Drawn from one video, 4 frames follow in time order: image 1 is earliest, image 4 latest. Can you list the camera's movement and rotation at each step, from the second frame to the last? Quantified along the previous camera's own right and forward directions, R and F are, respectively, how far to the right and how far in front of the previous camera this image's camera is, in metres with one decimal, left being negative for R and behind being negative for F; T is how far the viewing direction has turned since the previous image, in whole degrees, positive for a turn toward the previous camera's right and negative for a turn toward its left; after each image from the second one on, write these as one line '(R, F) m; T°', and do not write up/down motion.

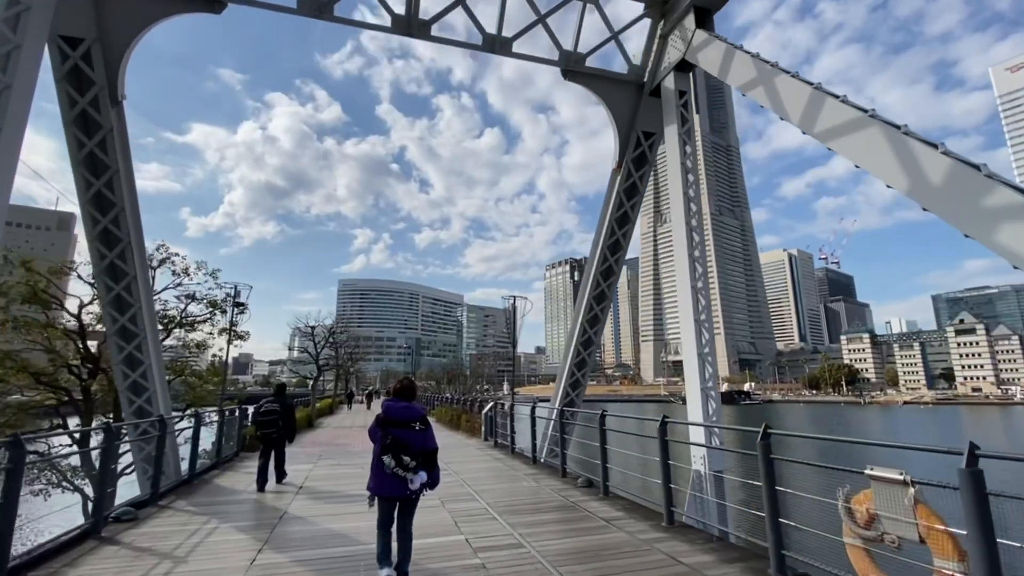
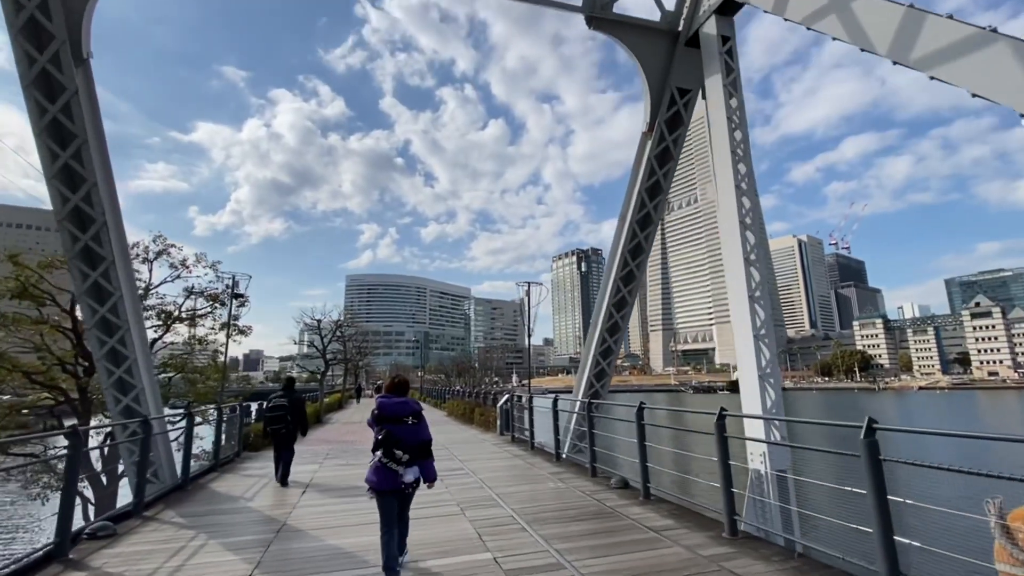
(-0.1, +0.5) m; -1°
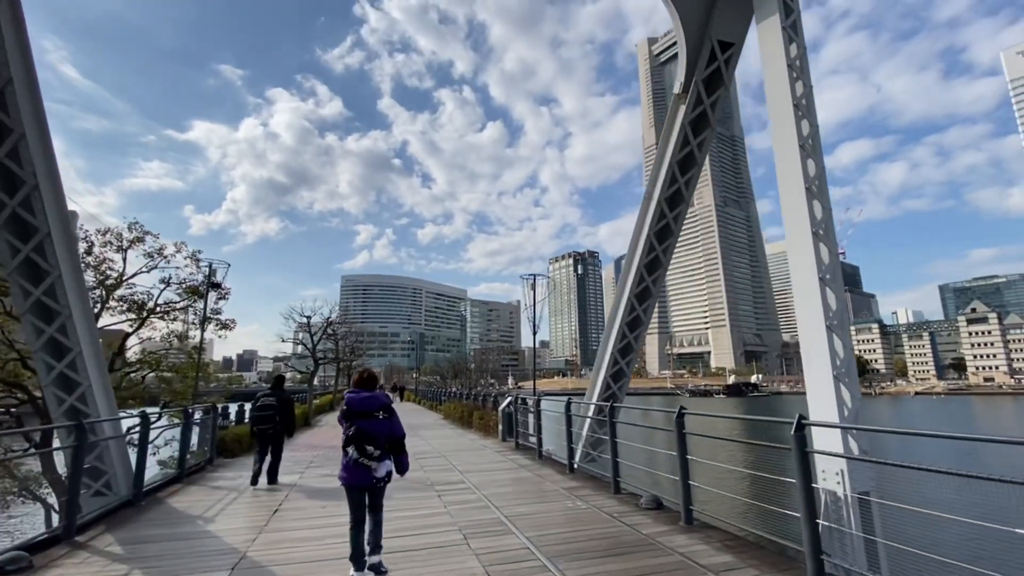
(-0.1, +0.6) m; 0°
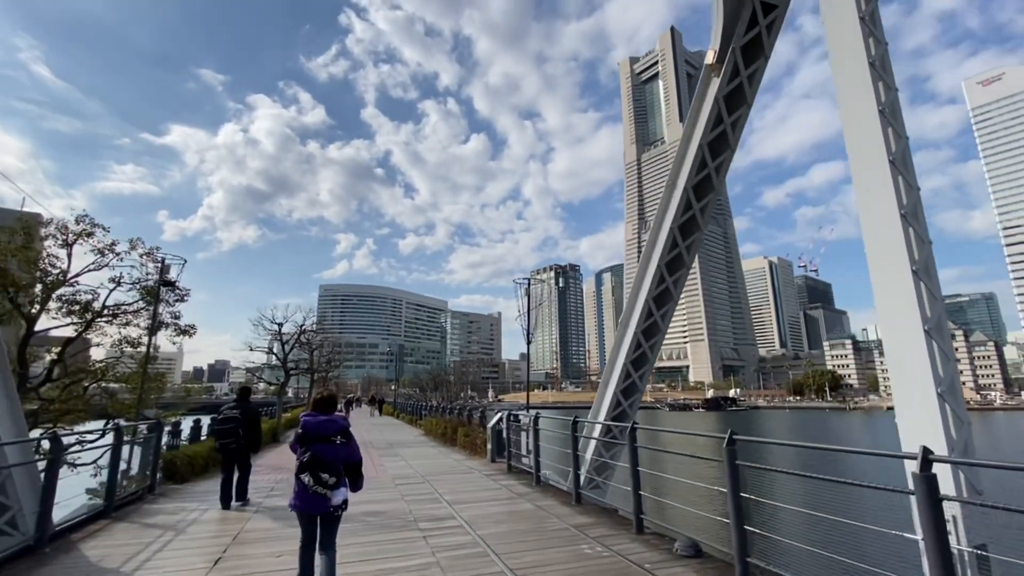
(-0.2, +0.6) m; +2°
